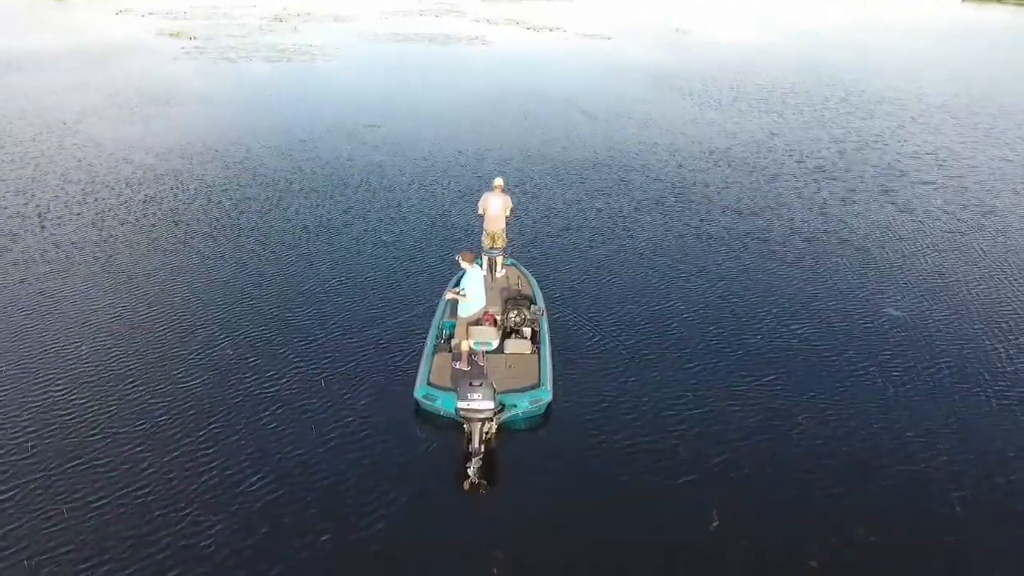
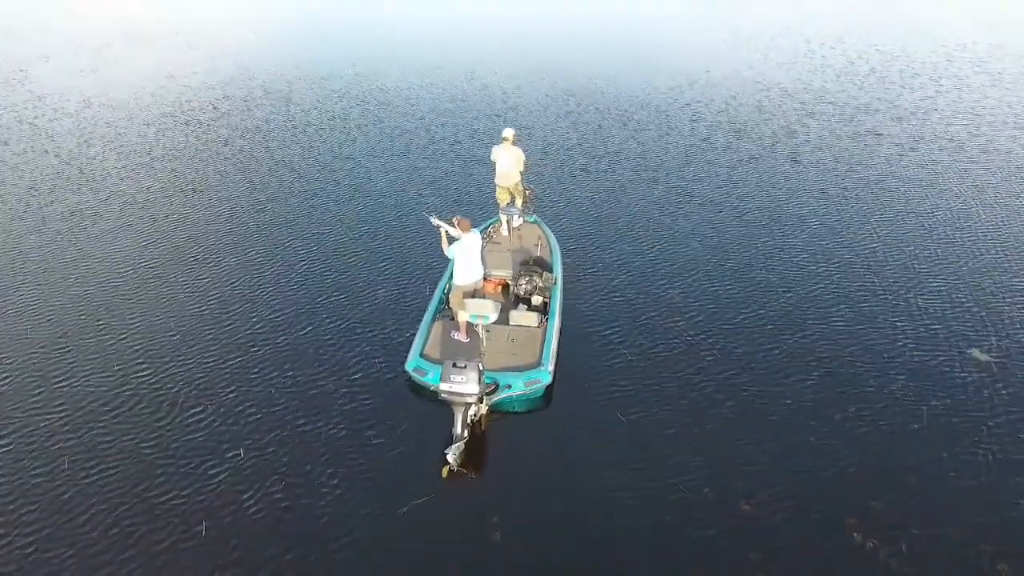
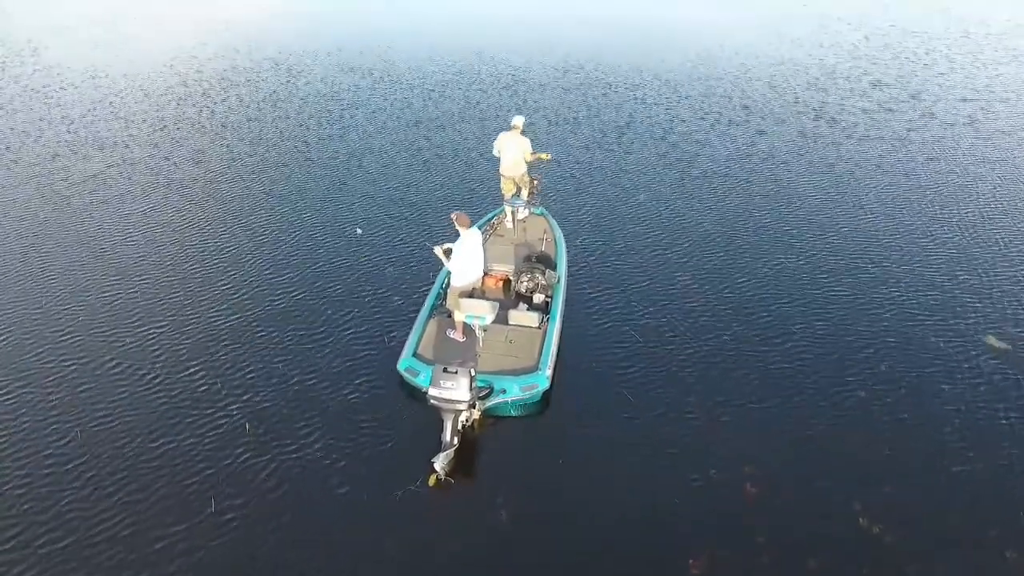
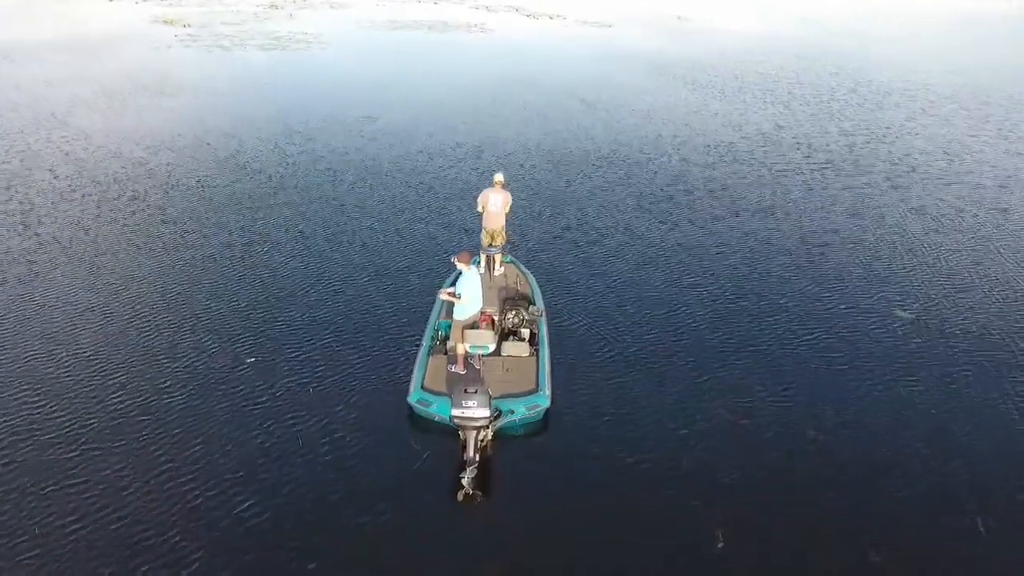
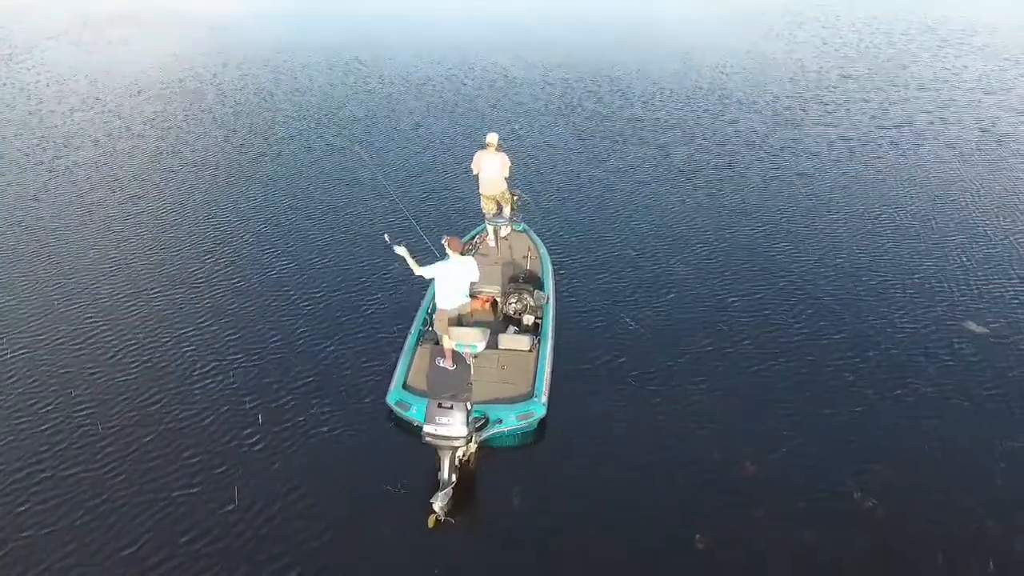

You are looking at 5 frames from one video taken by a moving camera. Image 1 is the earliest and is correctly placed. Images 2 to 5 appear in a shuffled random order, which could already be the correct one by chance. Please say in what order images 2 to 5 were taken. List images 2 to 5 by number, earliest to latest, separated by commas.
4, 5, 3, 2
